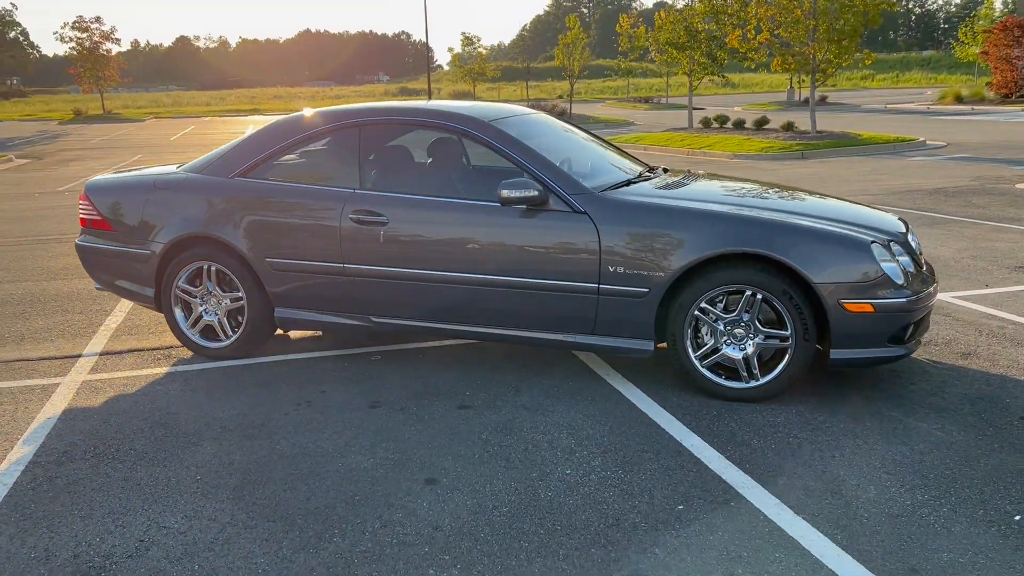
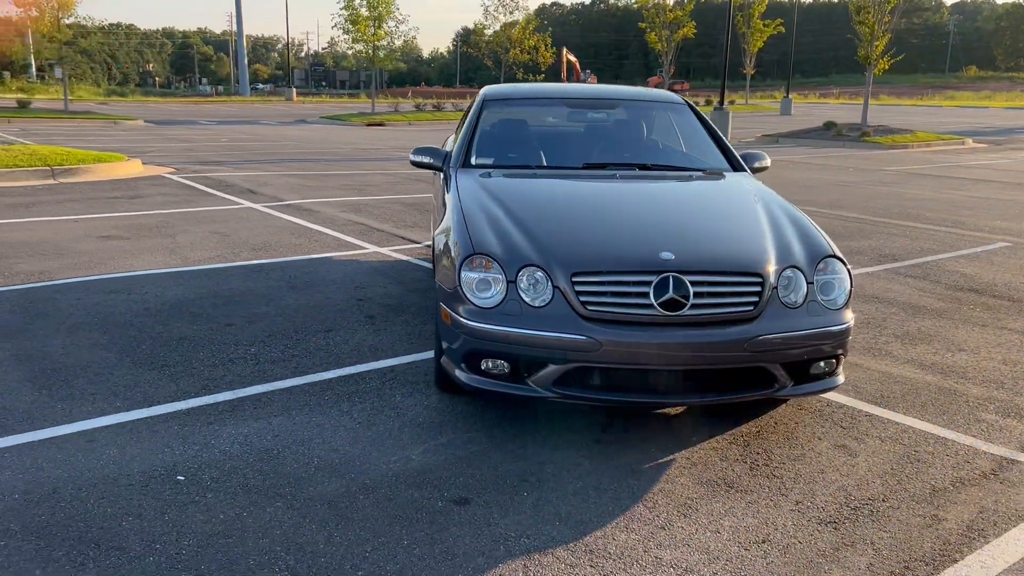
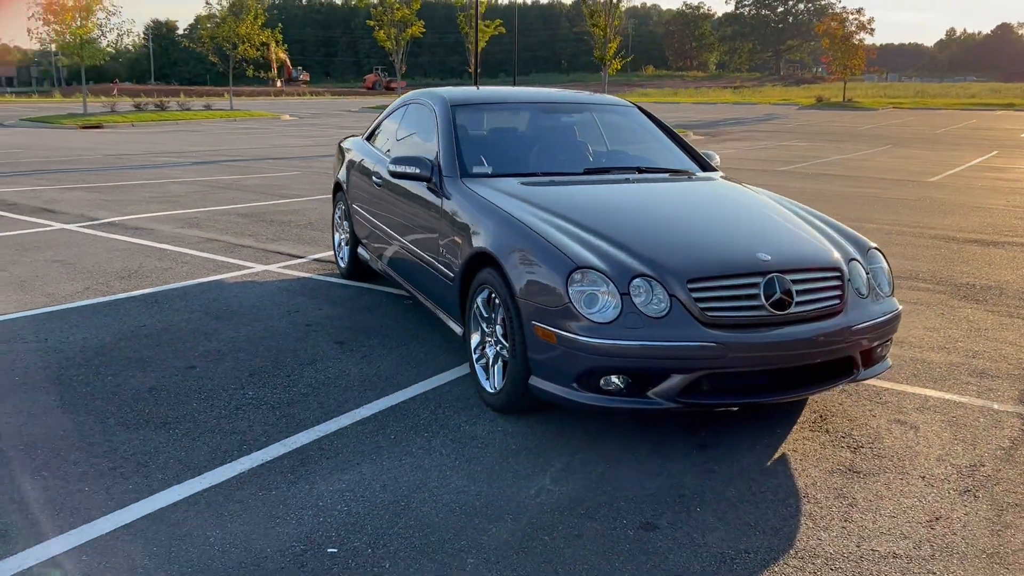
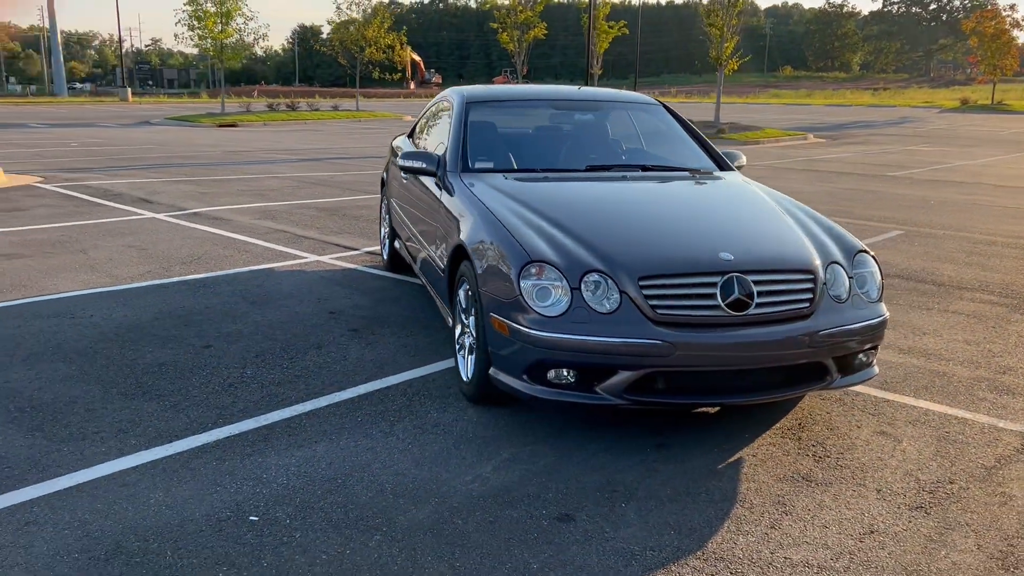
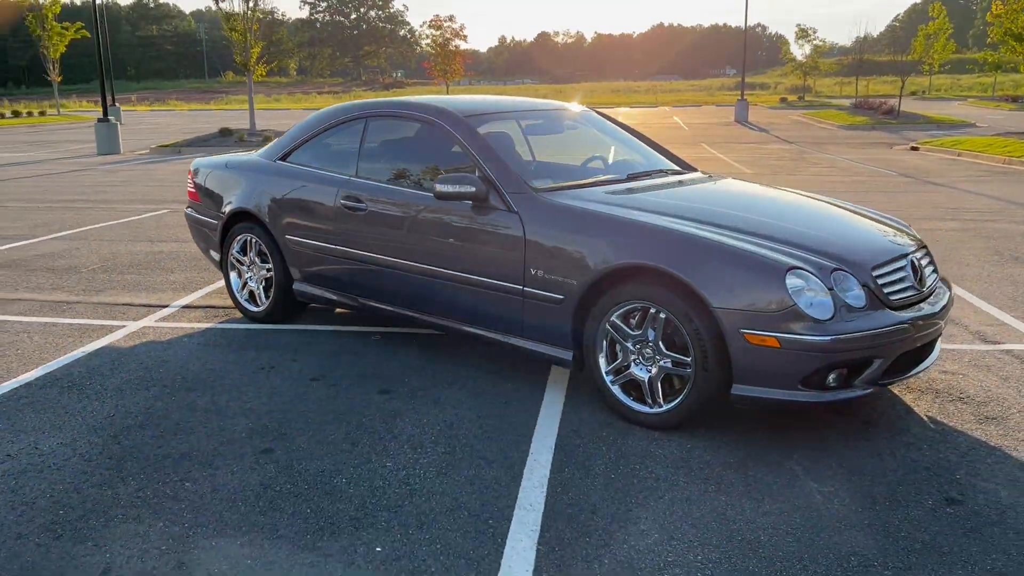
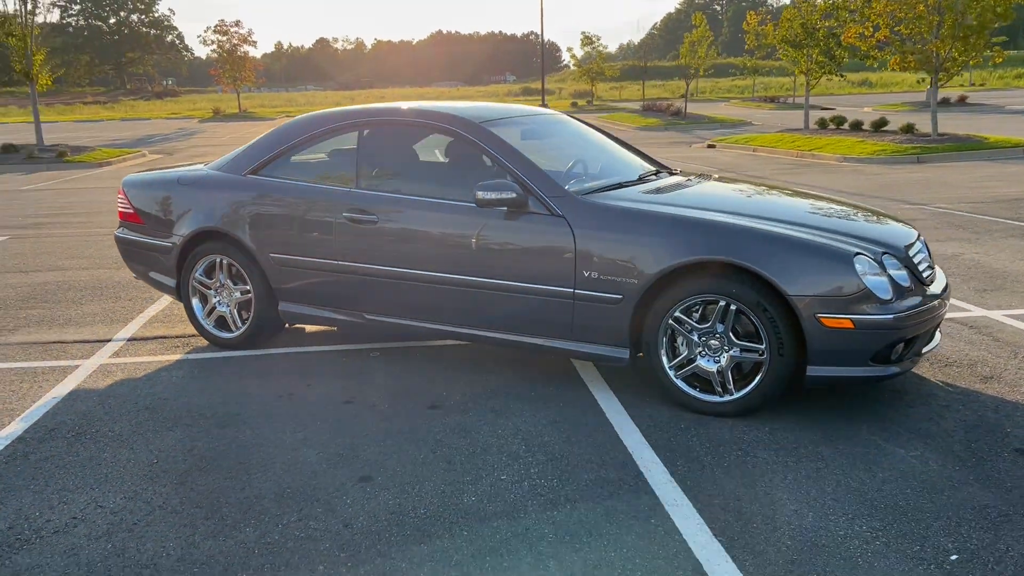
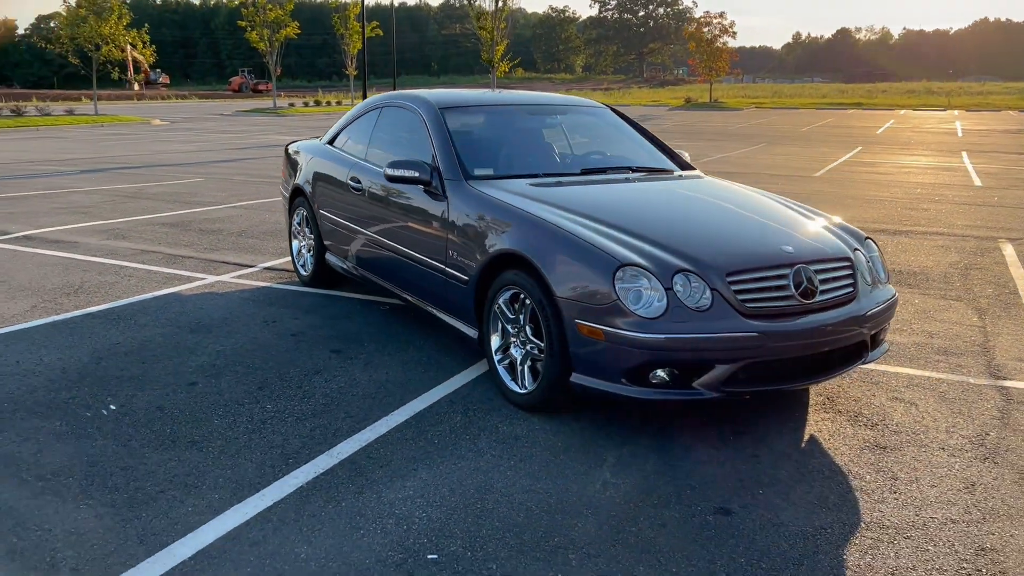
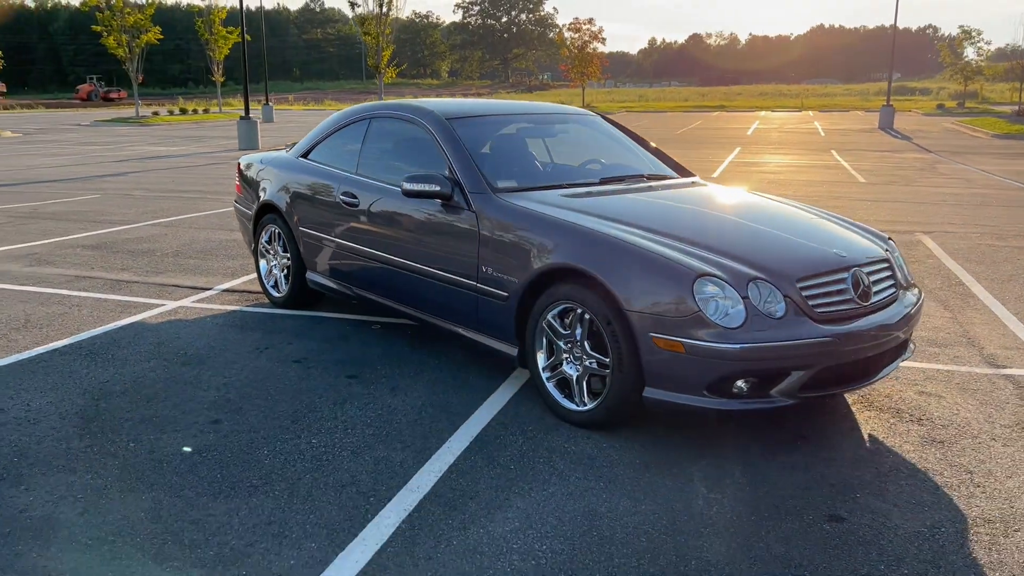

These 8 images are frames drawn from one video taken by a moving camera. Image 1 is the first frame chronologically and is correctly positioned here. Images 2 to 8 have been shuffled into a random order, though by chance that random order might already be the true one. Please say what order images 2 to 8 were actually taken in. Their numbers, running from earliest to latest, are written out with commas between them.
6, 5, 8, 7, 3, 4, 2
